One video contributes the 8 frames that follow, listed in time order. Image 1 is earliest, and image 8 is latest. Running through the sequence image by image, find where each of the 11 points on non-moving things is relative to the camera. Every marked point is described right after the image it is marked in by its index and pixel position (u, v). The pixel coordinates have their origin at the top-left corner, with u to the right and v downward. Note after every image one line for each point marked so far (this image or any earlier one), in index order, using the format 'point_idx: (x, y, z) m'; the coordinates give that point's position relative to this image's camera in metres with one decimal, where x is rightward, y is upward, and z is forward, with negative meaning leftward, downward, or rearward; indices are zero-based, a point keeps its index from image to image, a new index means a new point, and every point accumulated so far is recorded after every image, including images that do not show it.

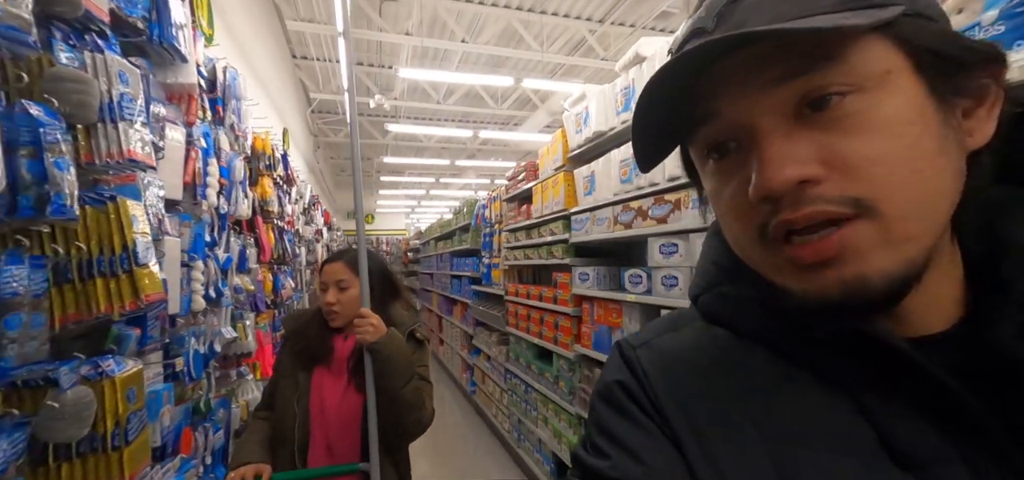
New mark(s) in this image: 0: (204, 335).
0: (-1.1, -0.3, +1.5) m
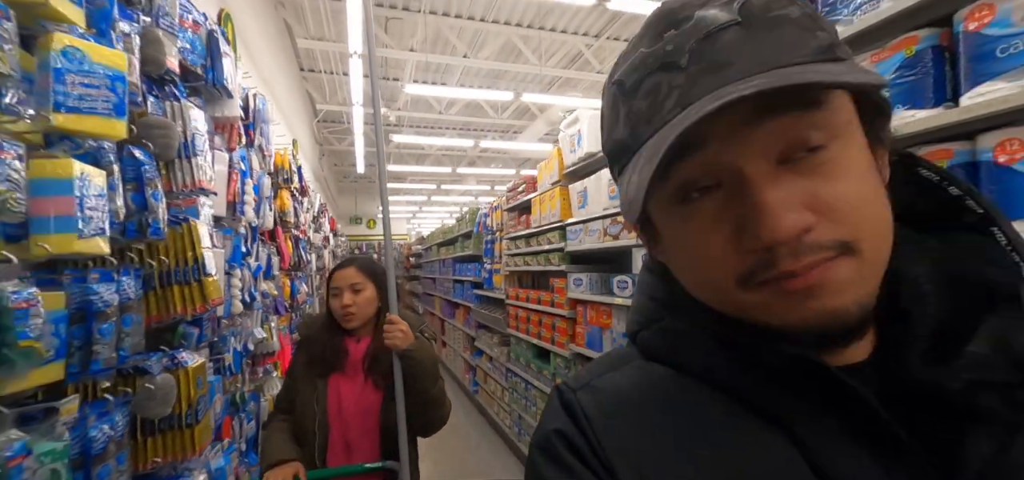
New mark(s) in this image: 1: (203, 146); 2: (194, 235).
0: (-1.1, -0.4, +1.7) m
1: (-1.0, +0.3, +1.3) m
2: (-0.9, 0.0, +1.2) m
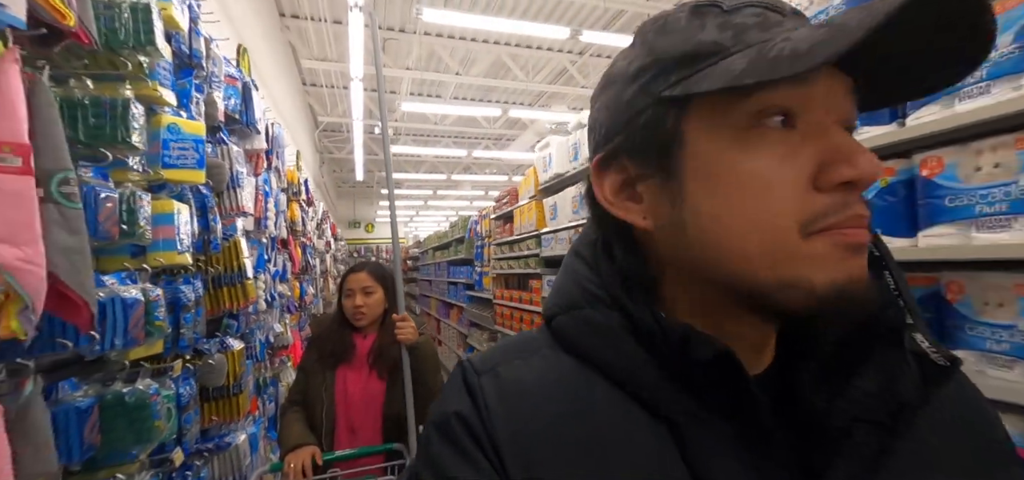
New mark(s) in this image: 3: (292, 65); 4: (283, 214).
0: (-1.2, -0.4, +2.0) m
1: (-1.1, +0.2, +1.6) m
2: (-1.0, 0.0, +1.6) m
3: (-2.7, +2.1, +5.2) m
4: (-1.5, +0.2, +2.6) m
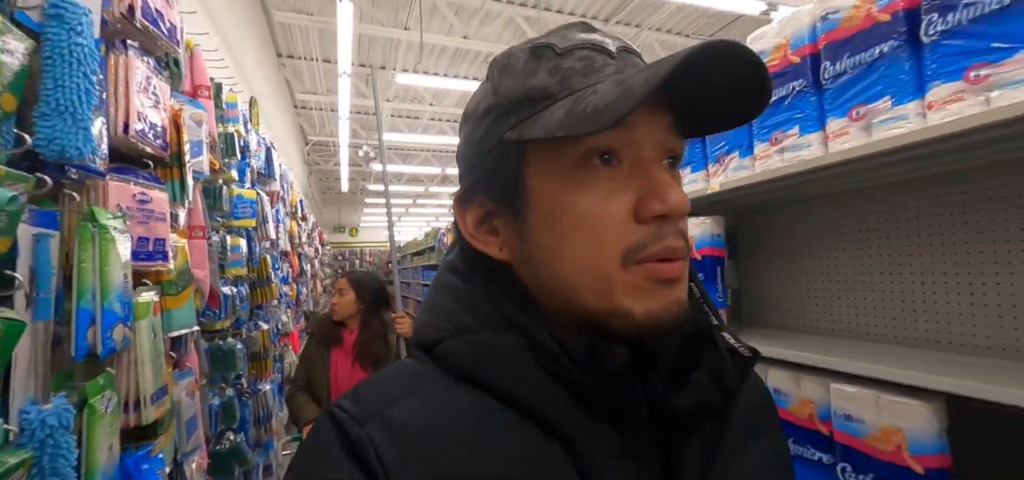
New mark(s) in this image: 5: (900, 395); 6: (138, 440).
0: (-1.6, -0.5, +2.8) m
1: (-1.4, +0.1, +2.4) m
2: (-1.4, -0.1, +2.4) m
3: (-3.2, +2.0, +5.9) m
4: (-1.9, +0.1, +3.4) m
5: (+0.9, -0.4, +0.9) m
6: (-0.9, -0.5, +1.0) m
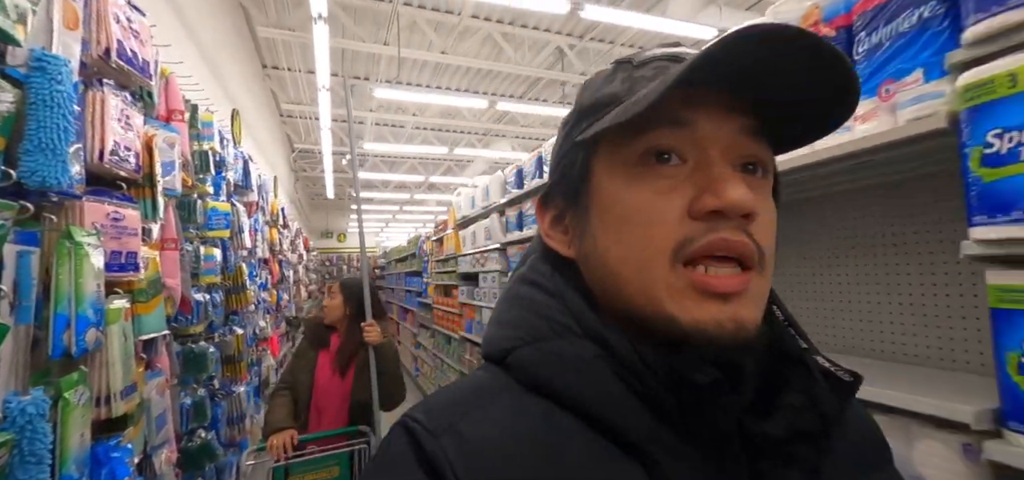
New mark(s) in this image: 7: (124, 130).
0: (-1.8, -0.6, +2.9) m
1: (-1.7, +0.1, +2.5) m
2: (-1.6, -0.2, +2.5) m
3: (-3.5, +1.9, +6.0) m
4: (-2.1, 0.0, +3.5) m
5: (+0.7, -0.4, +1.1) m
6: (-1.1, -0.5, +1.1) m
7: (-1.1, +0.3, +1.2) m
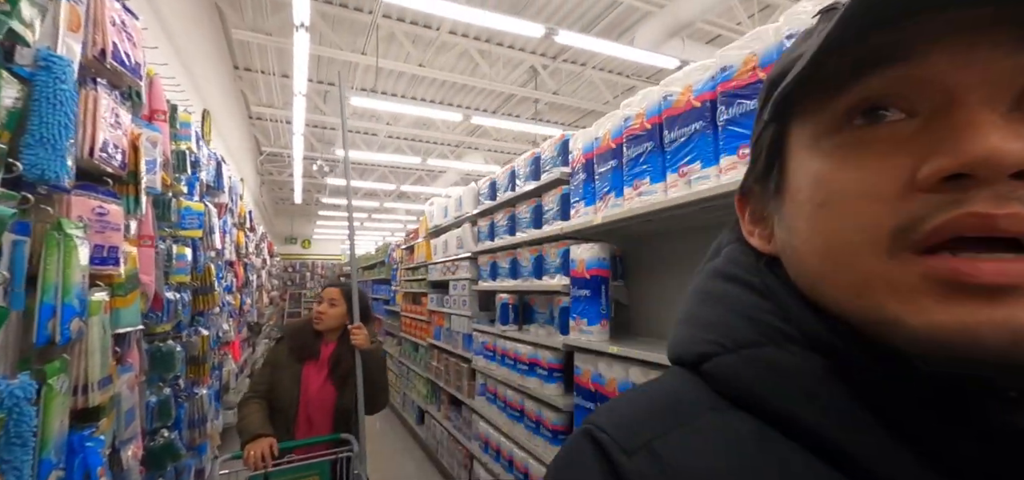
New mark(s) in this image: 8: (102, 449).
0: (-2.1, -0.6, +2.9) m
1: (-1.8, +0.1, +2.5) m
2: (-1.8, -0.2, +2.5) m
3: (-3.9, +1.9, +5.9) m
4: (-2.3, 0.0, +3.5) m
5: (+0.6, -0.4, +1.2) m
6: (-1.2, -0.5, +1.1) m
7: (-1.2, +0.3, +1.2) m
8: (-1.1, -0.6, +1.1) m
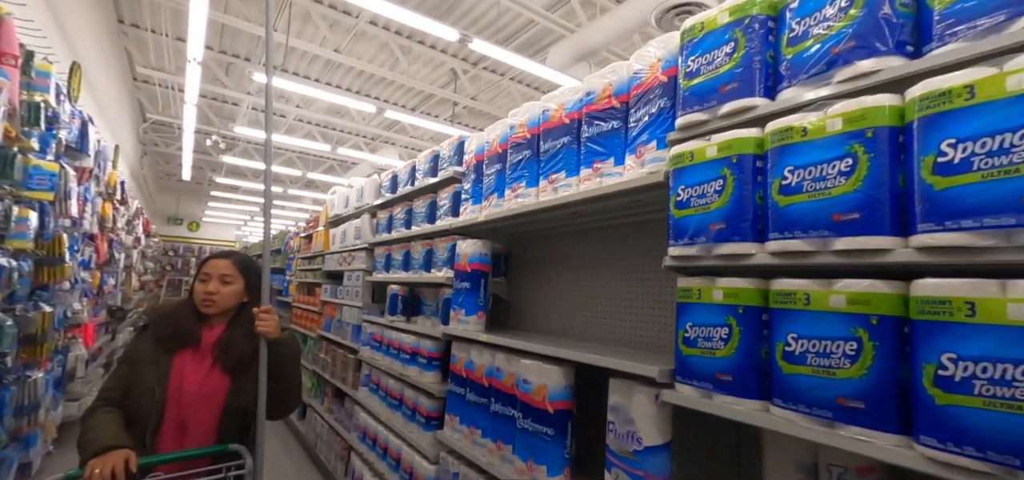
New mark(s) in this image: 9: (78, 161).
0: (-2.8, -0.4, +2.5) m
1: (-2.4, +0.3, +2.2) m
2: (-2.4, 0.0, +2.2) m
3: (-4.9, +2.2, +5.2) m
4: (-3.1, +0.2, +3.1) m
5: (+0.1, -0.4, +1.4) m
6: (-1.6, -0.4, +1.0) m
7: (-1.5, +0.5, +1.1) m
8: (-1.5, -0.4, +1.0) m
9: (-2.6, +0.5, +2.4) m
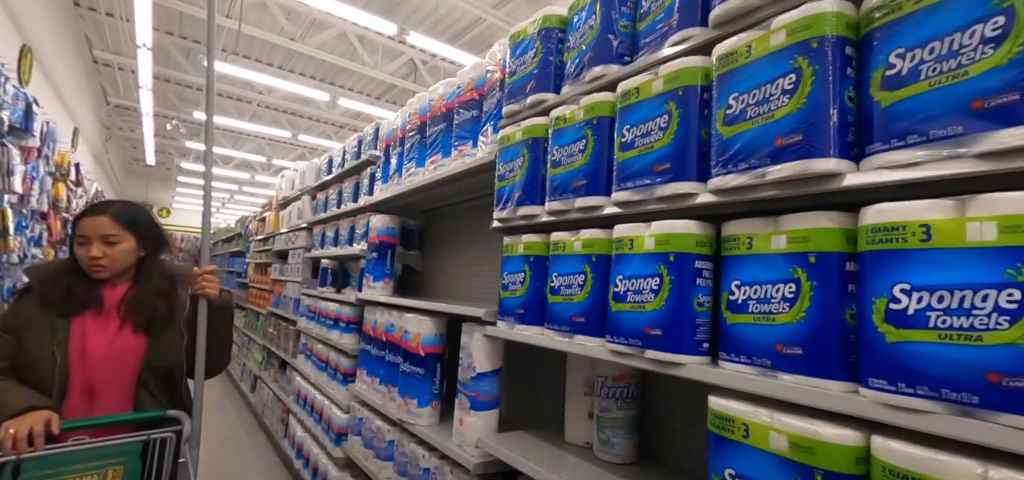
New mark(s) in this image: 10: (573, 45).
0: (-3.3, -0.2, +2.7) m
1: (-2.9, +0.4, +2.4) m
2: (-2.9, +0.1, +2.3) m
3: (-5.5, +2.4, +5.3) m
4: (-3.6, +0.4, +3.2) m
5: (-0.3, -0.3, +1.7) m
6: (-2.1, -0.2, +1.2) m
7: (-2.0, +0.6, +1.3) m
8: (-2.0, -0.3, +1.2) m
9: (-3.1, +0.6, +2.6) m
10: (+0.2, +0.5, +1.1) m
